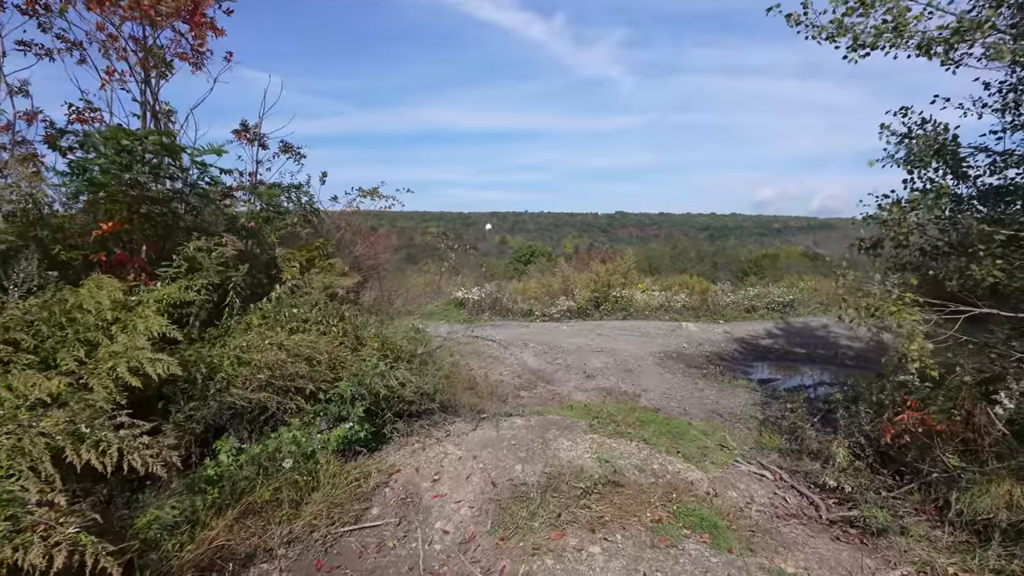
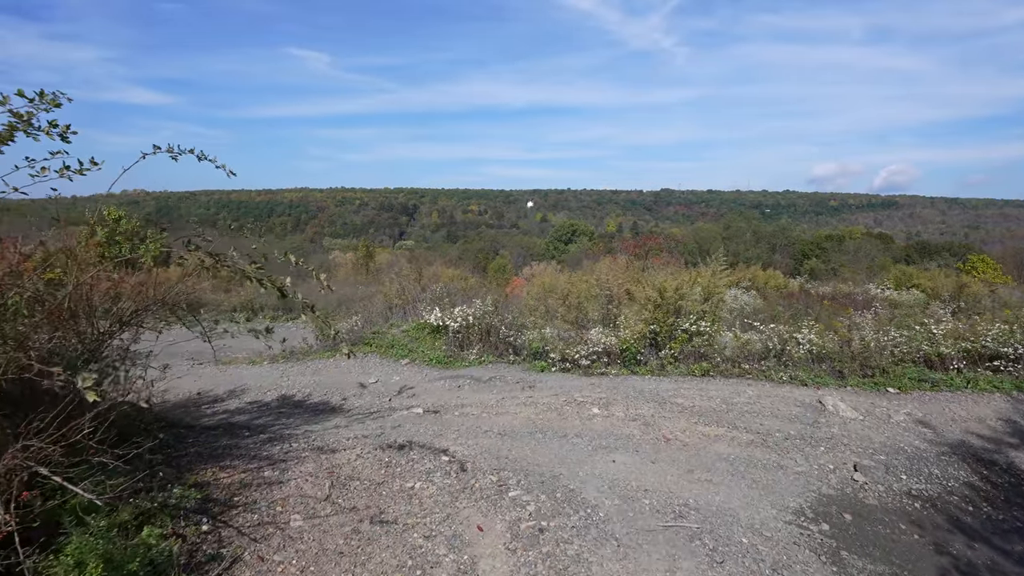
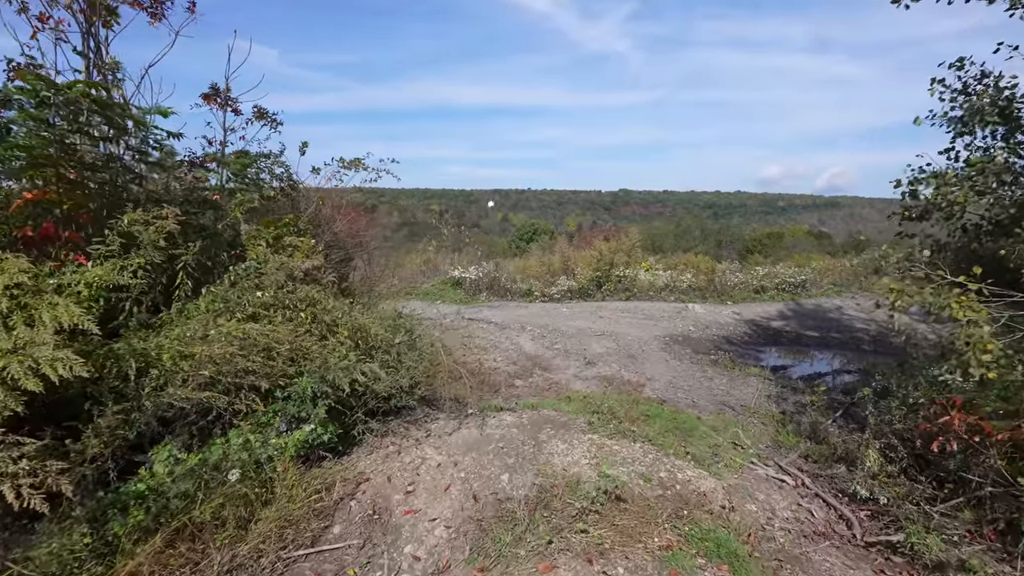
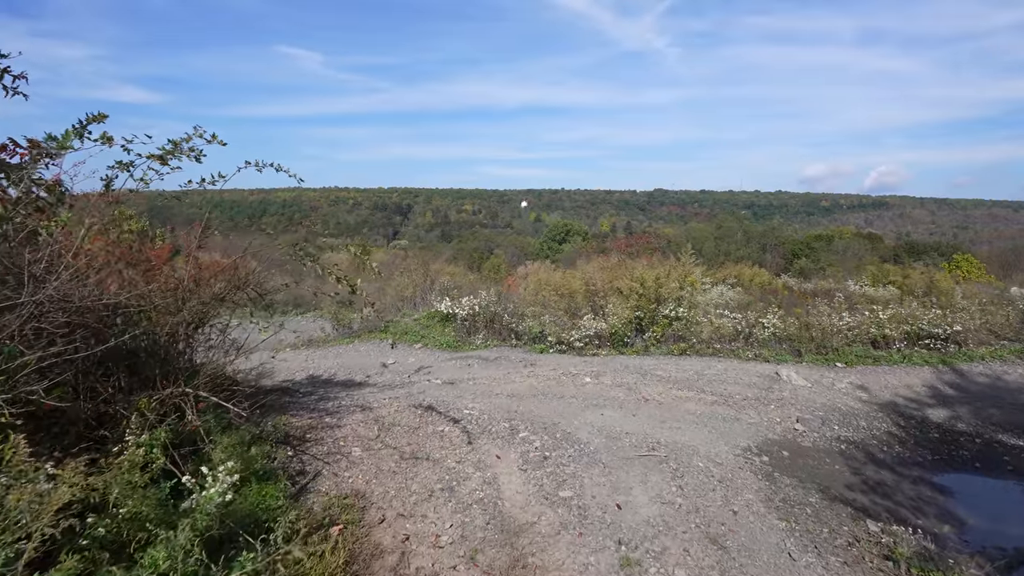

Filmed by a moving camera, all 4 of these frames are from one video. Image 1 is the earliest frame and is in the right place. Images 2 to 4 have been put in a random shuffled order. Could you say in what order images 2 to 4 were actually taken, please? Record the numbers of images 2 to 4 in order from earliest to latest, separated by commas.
3, 4, 2
